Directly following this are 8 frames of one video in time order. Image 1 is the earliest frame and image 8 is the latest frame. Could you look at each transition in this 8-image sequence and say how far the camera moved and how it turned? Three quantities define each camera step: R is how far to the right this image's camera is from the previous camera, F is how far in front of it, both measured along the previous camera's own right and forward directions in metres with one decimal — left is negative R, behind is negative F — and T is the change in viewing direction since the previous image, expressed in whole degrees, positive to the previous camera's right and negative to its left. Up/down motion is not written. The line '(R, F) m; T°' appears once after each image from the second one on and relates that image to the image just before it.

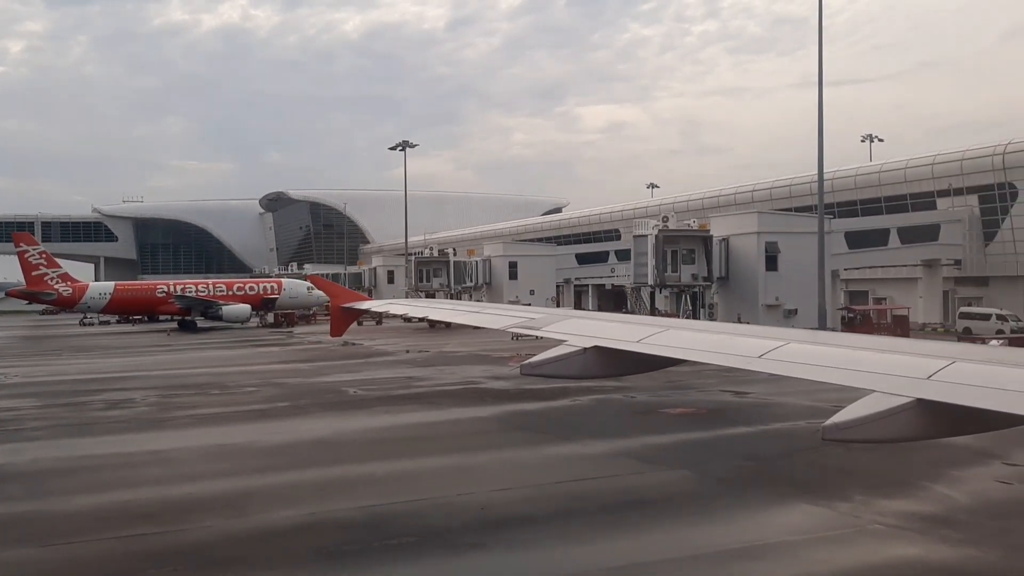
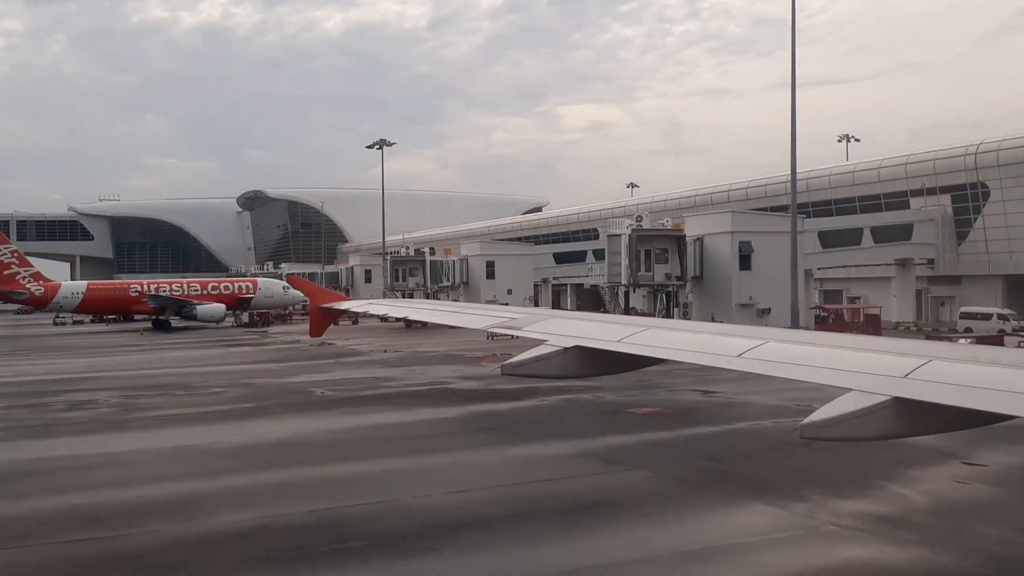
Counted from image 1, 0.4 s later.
(+0.3, +0.2) m; +1°
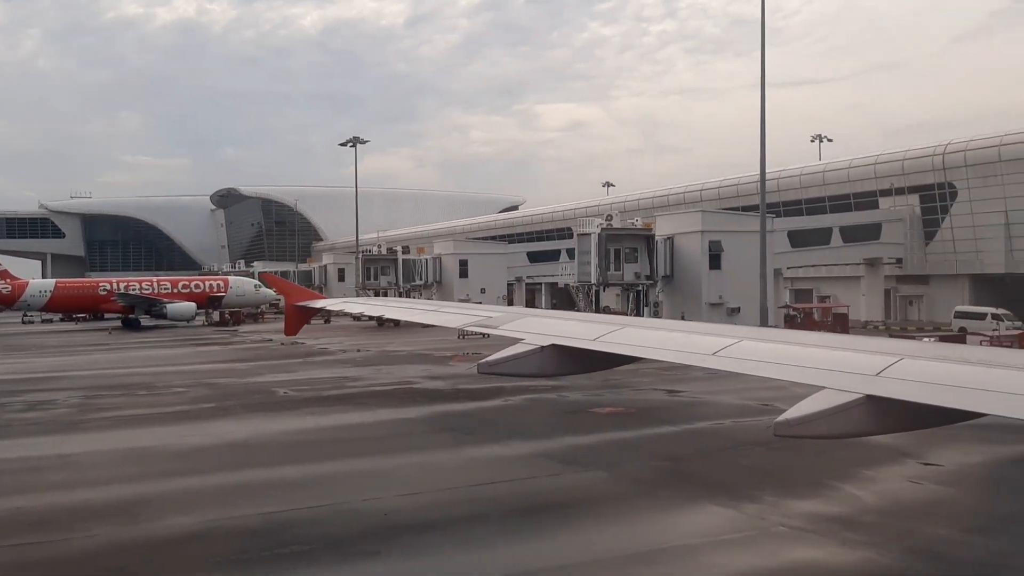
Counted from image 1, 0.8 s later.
(+0.3, +0.1) m; +2°
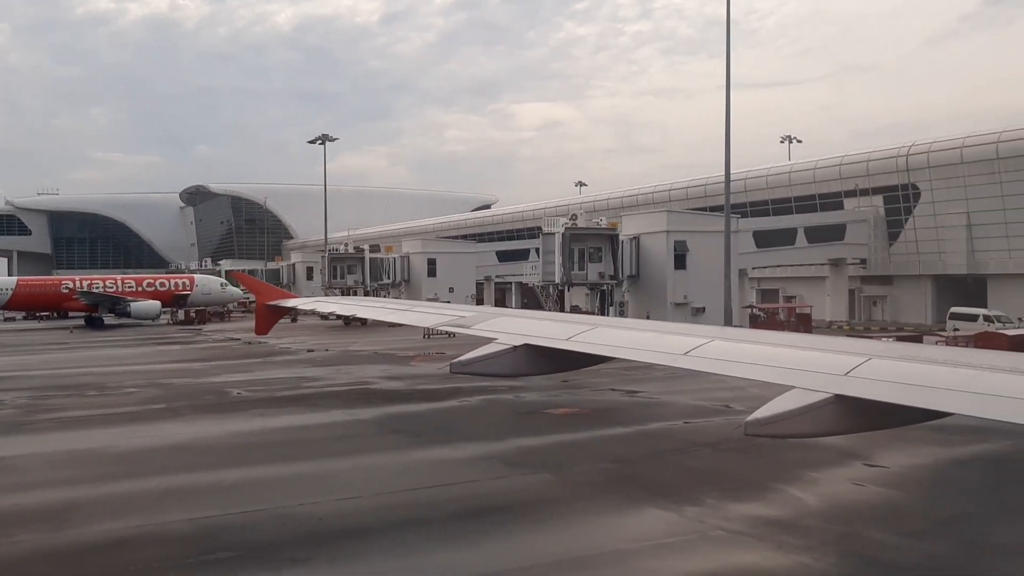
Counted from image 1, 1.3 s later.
(+0.4, +0.2) m; +2°
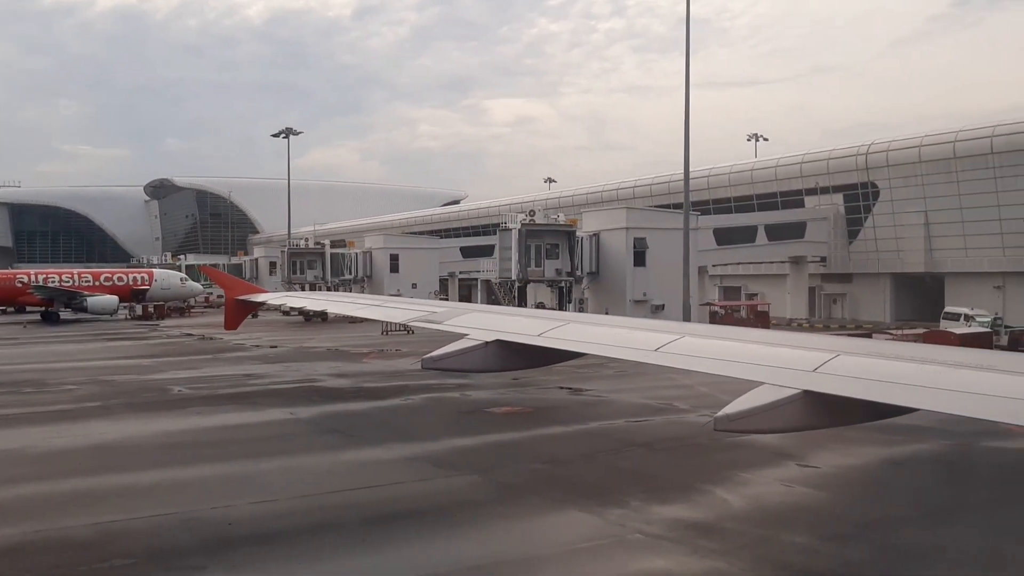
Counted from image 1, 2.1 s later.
(+0.6, +0.3) m; +2°
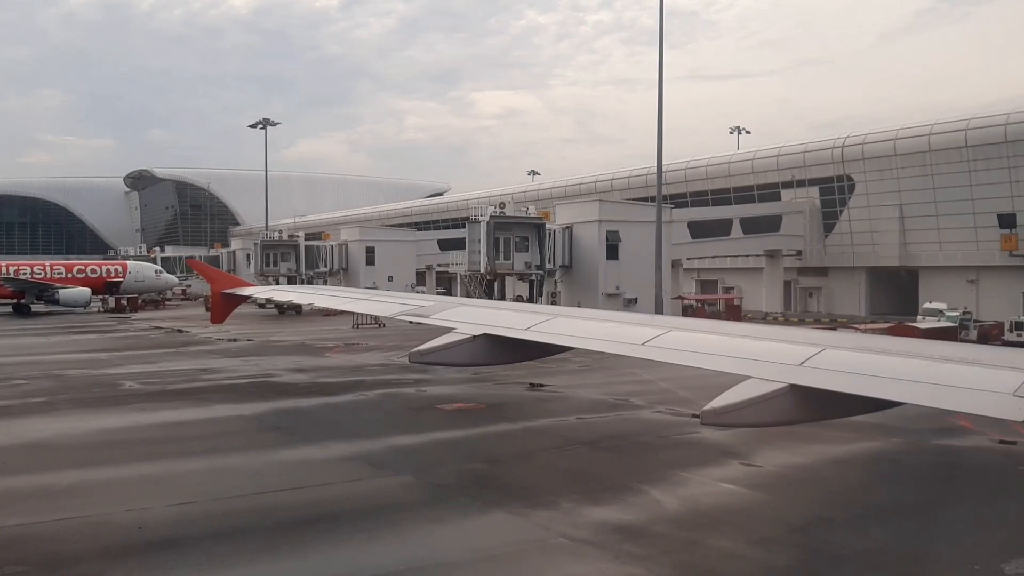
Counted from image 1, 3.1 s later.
(+0.7, +0.3) m; +1°
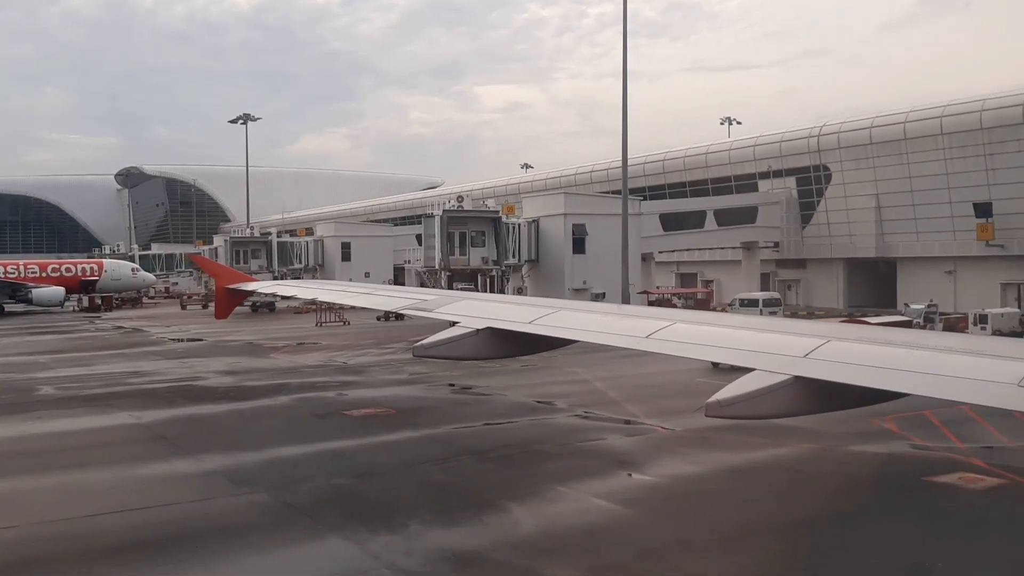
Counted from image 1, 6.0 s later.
(+1.7, +0.8) m; -1°
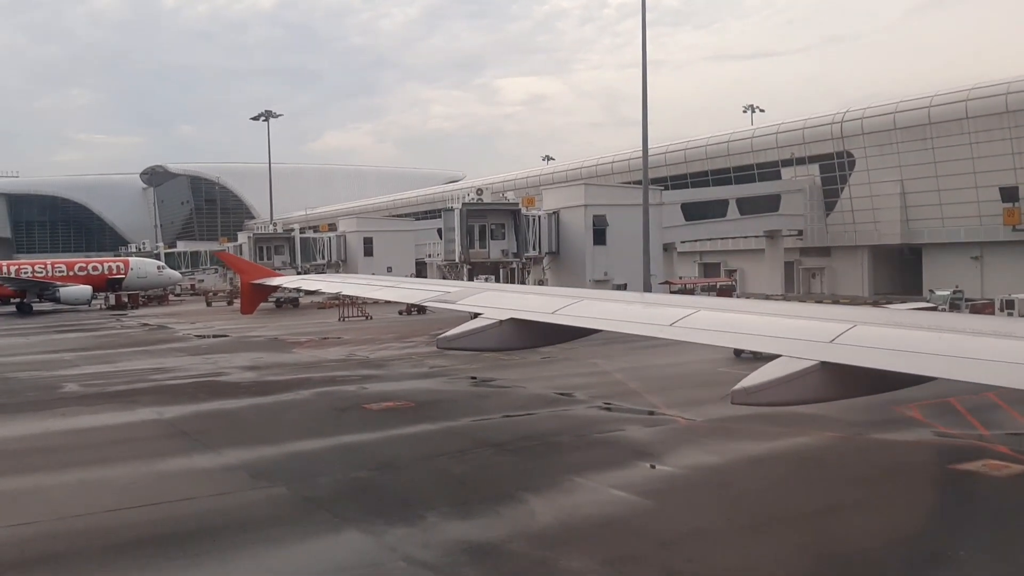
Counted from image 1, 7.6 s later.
(+0.1, +0.1) m; -2°
